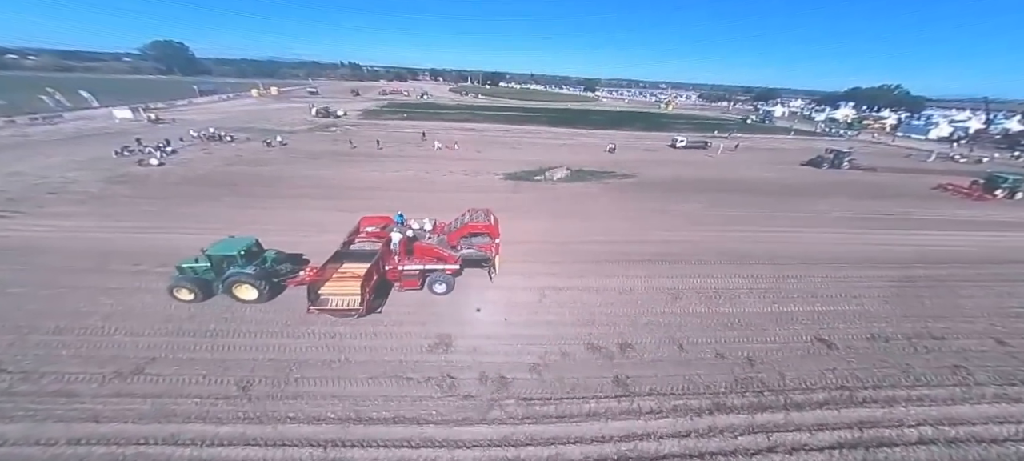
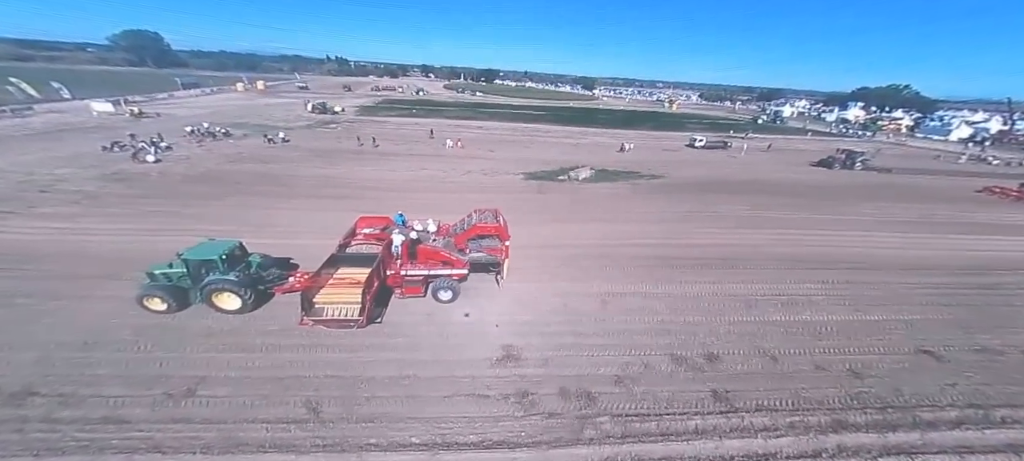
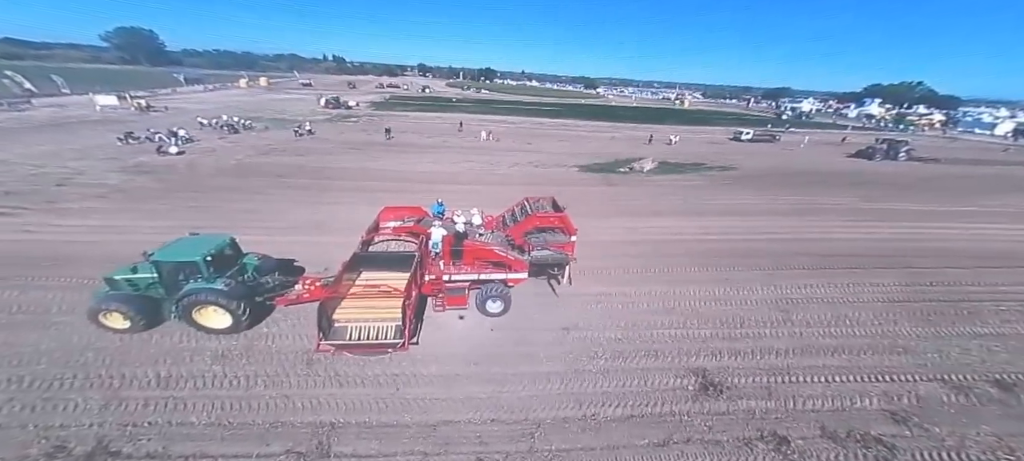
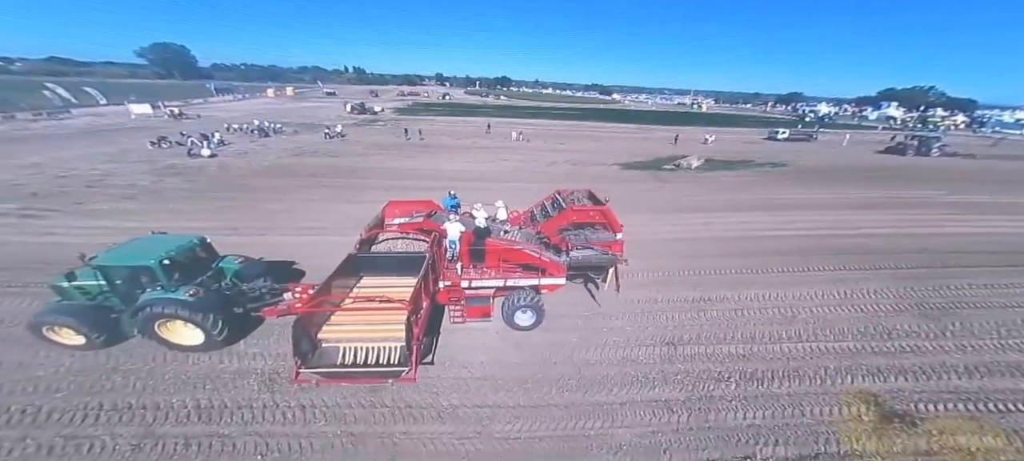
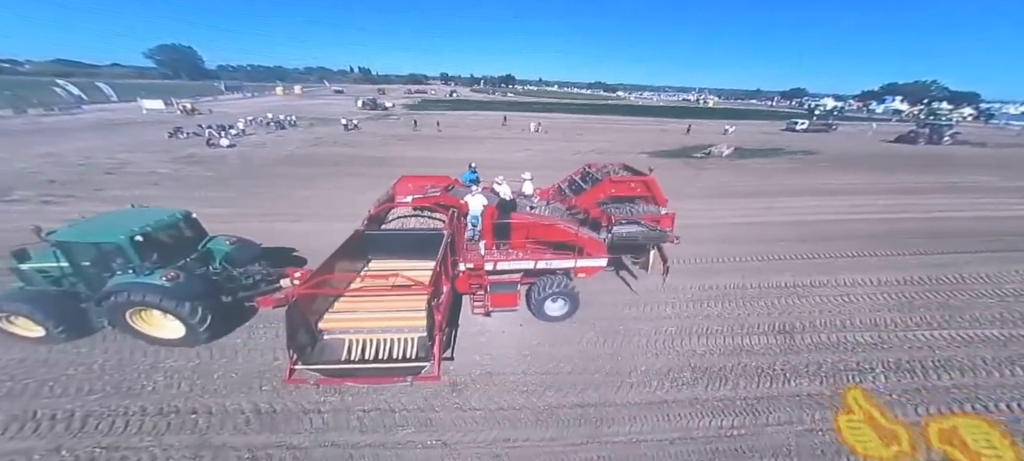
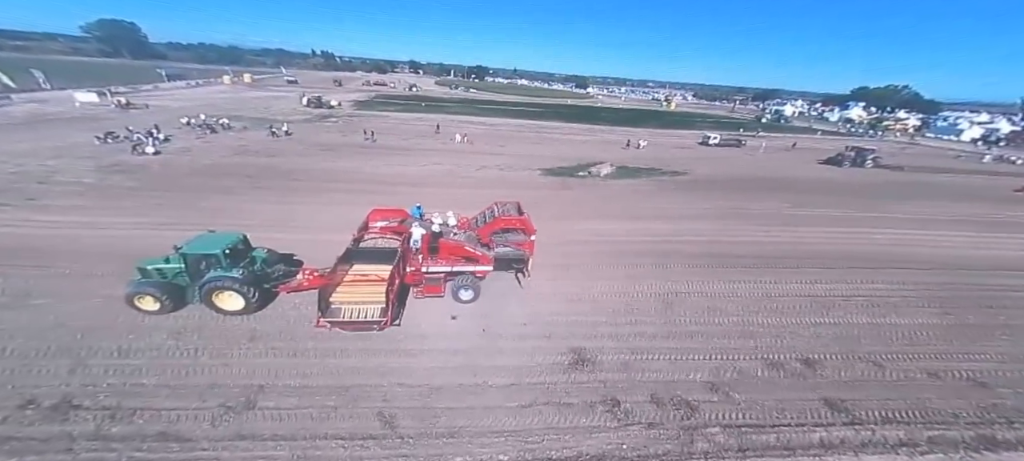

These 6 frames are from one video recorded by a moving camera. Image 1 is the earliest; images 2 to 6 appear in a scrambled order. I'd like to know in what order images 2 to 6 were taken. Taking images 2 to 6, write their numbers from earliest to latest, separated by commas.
2, 6, 3, 4, 5
